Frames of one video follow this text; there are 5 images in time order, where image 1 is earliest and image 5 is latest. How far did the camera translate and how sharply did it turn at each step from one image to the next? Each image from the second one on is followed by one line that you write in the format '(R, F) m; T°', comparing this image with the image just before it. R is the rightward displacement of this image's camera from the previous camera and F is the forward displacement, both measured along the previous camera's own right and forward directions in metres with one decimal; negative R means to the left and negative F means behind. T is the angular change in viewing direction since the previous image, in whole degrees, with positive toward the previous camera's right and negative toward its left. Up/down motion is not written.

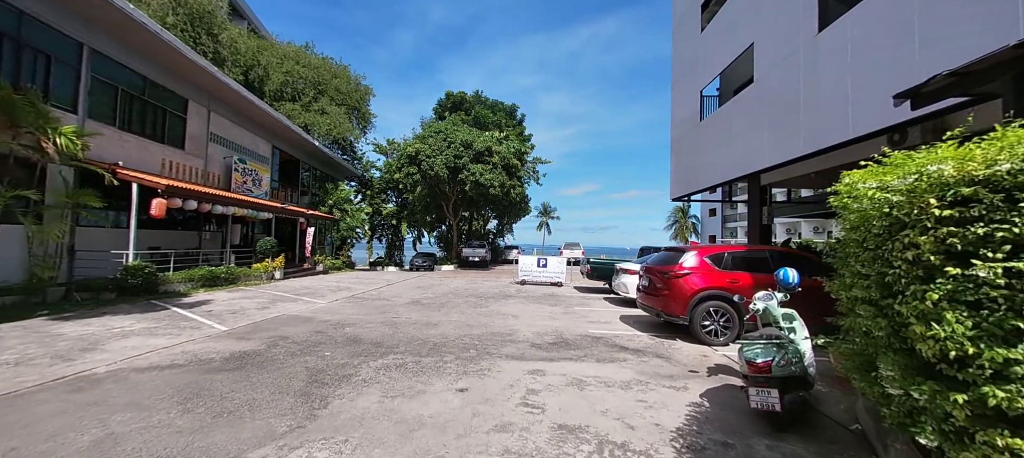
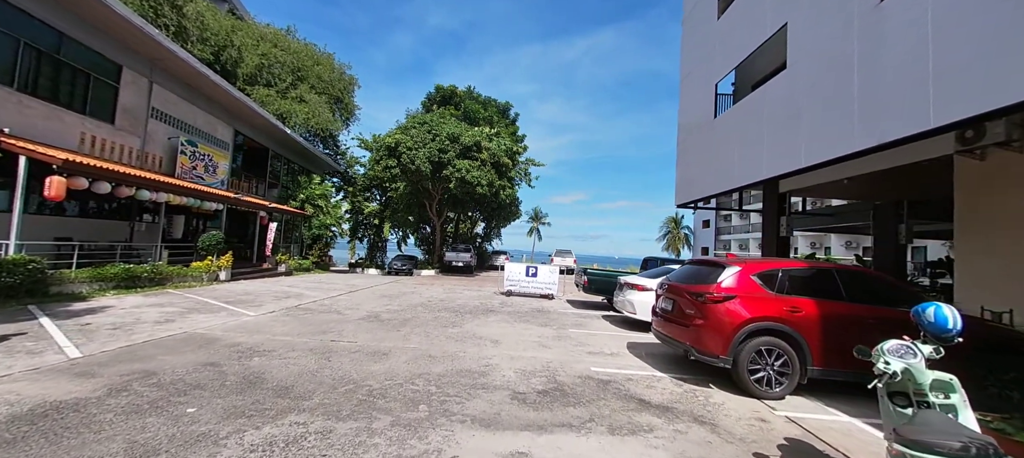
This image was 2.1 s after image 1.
(+0.1, +1.7) m; +2°
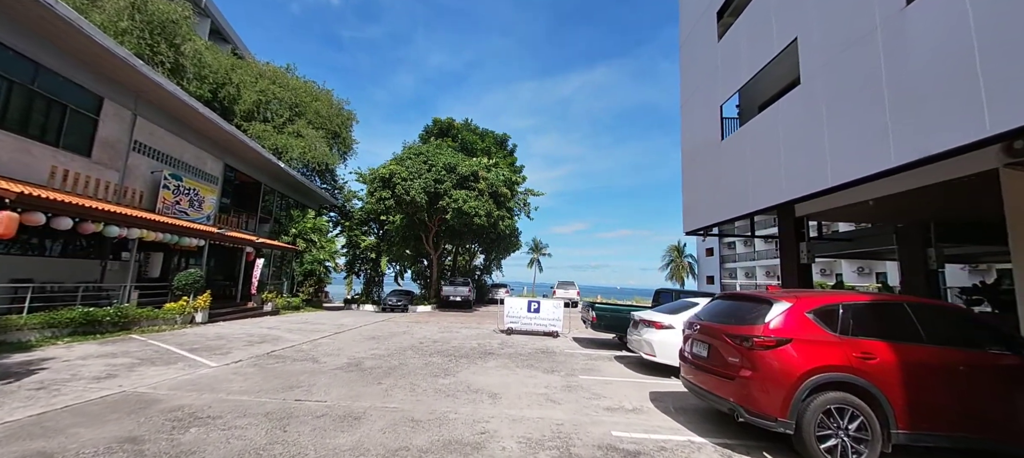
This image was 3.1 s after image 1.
(0.0, +0.8) m; 0°
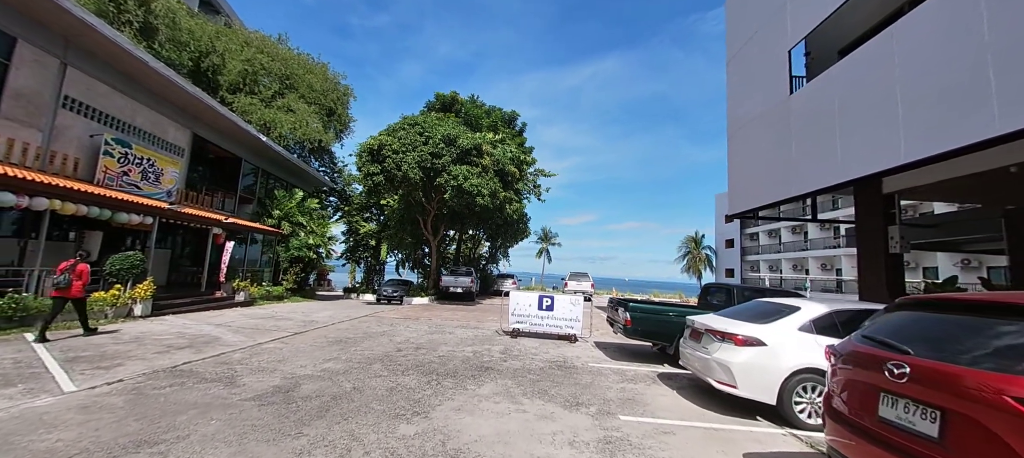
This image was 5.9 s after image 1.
(0.0, +2.2) m; -1°
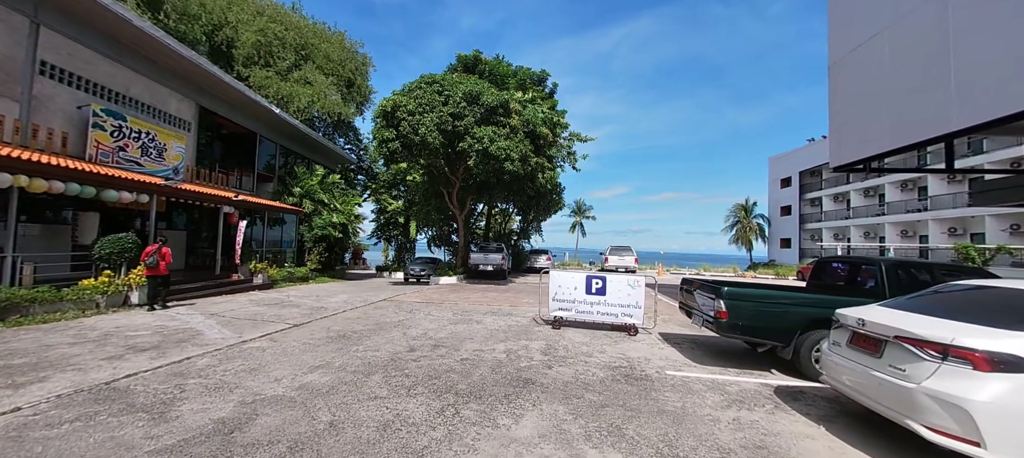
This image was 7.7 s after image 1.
(-0.2, +1.8) m; -5°
